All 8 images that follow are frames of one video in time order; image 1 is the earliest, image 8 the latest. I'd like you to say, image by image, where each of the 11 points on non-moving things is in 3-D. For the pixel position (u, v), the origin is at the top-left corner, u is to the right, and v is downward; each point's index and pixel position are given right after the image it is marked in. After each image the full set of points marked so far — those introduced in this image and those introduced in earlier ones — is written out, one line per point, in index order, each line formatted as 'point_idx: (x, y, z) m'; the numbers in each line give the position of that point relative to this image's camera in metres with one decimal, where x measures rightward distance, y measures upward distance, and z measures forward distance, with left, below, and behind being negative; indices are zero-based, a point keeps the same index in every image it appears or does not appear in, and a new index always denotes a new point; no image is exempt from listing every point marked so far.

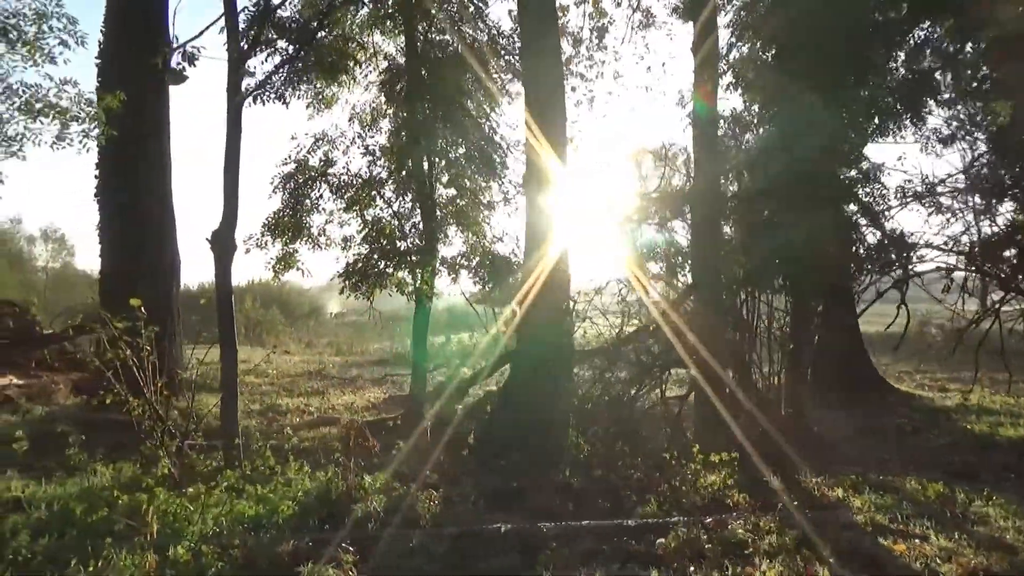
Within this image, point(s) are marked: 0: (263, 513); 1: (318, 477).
0: (-2.1, -1.9, +6.3) m
1: (-2.0, -1.9, +7.4) m
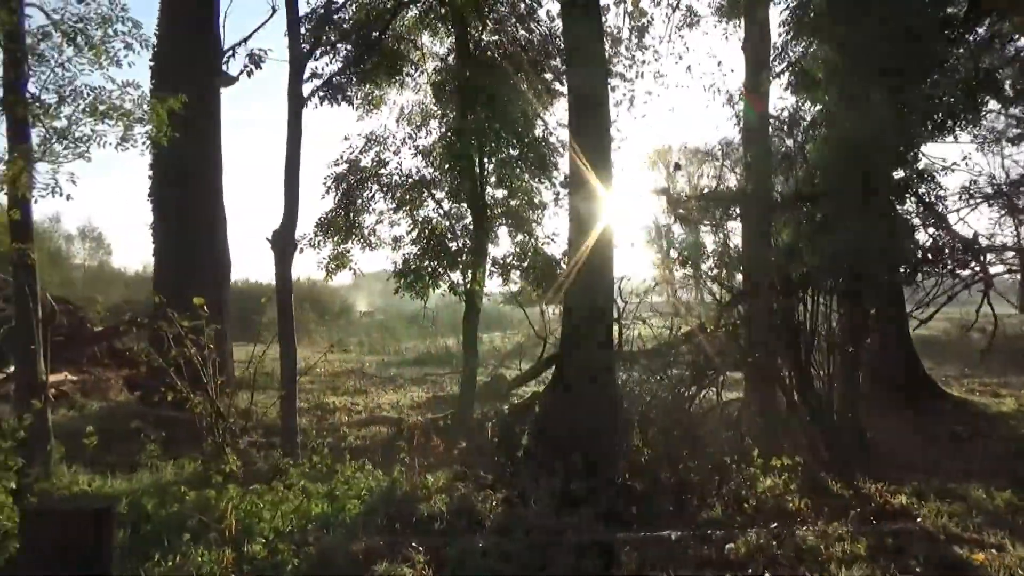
0: (-1.6, -1.9, +6.4) m
1: (-1.4, -1.9, +7.4) m
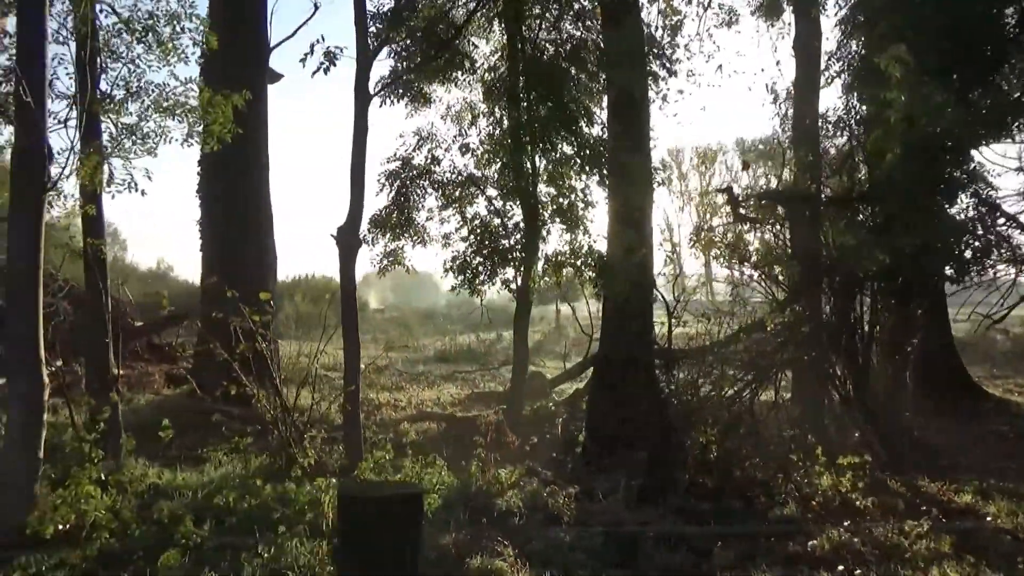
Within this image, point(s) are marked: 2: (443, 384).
0: (-0.9, -1.9, +6.4) m
1: (-0.7, -1.9, +7.5) m
2: (-1.7, -2.3, +17.9) m
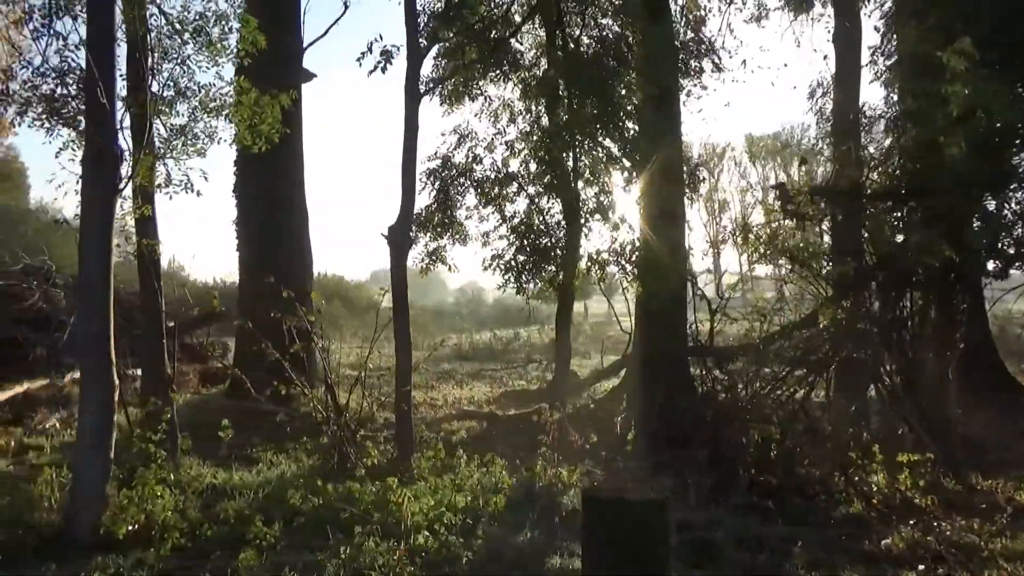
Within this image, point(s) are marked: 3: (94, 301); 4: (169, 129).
0: (-0.3, -1.9, +6.4) m
1: (-0.1, -1.9, +7.5) m
2: (-1.0, -2.3, +17.9) m
3: (-3.4, -0.1, +5.9) m
4: (-4.0, +1.8, +8.4) m
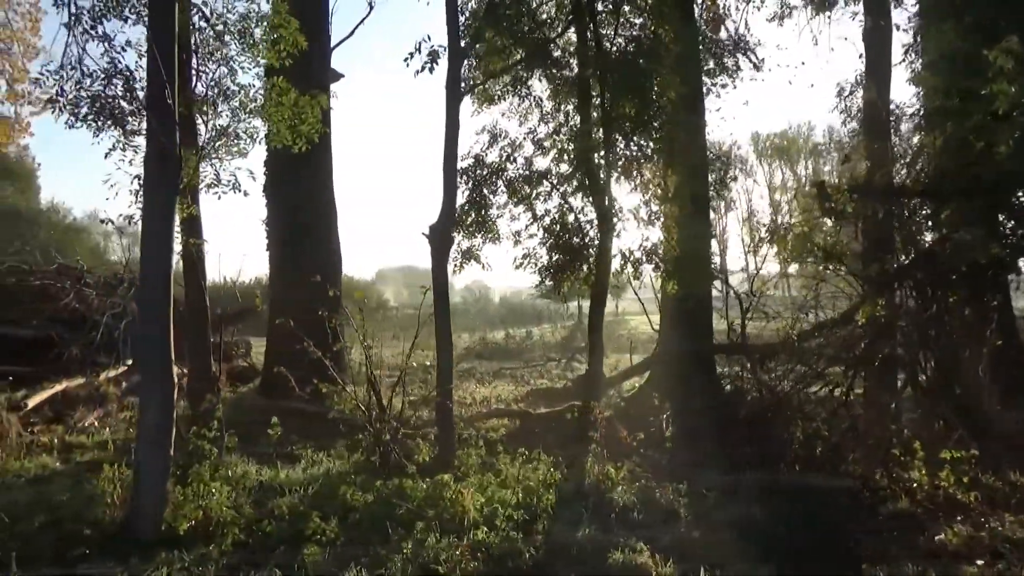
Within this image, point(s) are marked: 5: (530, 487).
0: (+0.2, -1.9, +6.5) m
1: (+0.4, -1.8, +7.5) m
2: (-0.4, -2.3, +17.9) m
3: (-2.9, -0.1, +5.9) m
4: (-3.5, +1.8, +8.5) m
5: (+0.2, -1.9, +6.9) m
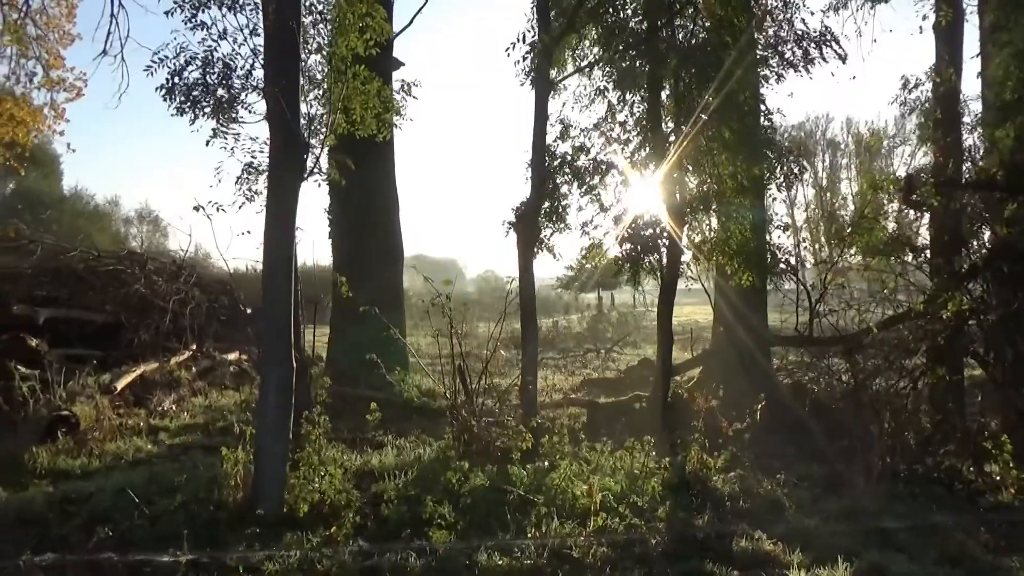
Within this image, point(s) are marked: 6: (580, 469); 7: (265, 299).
0: (+1.1, -1.8, +6.5) m
1: (+1.4, -1.7, +7.6) m
2: (+0.7, -2.0, +18.0) m
3: (-1.9, 0.0, +6.0) m
4: (-2.5, +2.0, +8.6) m
5: (+1.1, -1.8, +6.9) m
6: (+0.7, -1.8, +7.2) m
7: (-2.0, -0.1, +6.1) m
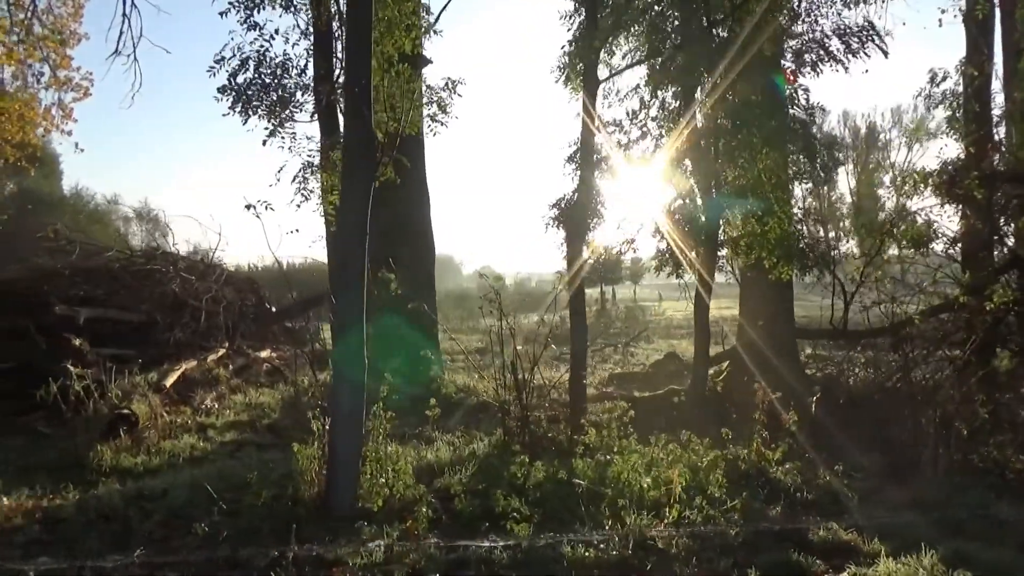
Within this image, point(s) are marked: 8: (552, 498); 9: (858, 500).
0: (+1.7, -1.7, +6.6) m
1: (+2.0, -1.7, +7.7) m
2: (+1.2, -1.9, +18.1) m
3: (-1.3, 0.0, +6.1) m
4: (-1.9, +2.0, +8.6) m
5: (+1.7, -1.7, +7.0) m
6: (+1.3, -1.8, +7.3) m
7: (-1.4, -0.1, +6.1) m
8: (+0.3, -1.8, +6.4) m
9: (+3.1, -1.9, +6.5) m
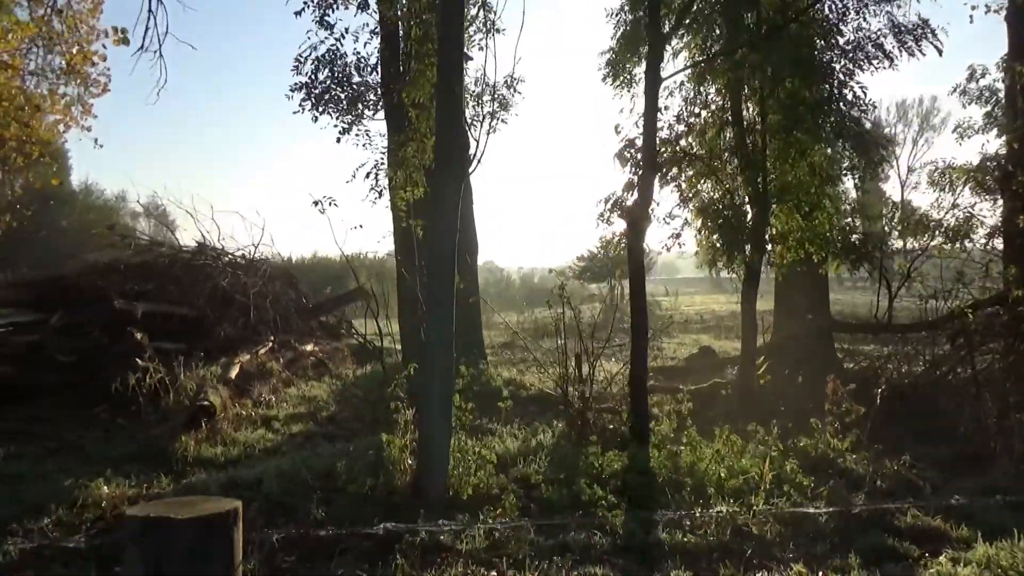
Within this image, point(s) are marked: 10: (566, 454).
0: (+2.5, -1.7, +6.8) m
1: (+2.7, -1.6, +7.8) m
2: (+2.0, -1.8, +18.3) m
3: (-0.6, +0.1, +6.3) m
4: (-1.1, +2.1, +8.8) m
5: (+2.5, -1.7, +7.2) m
6: (+2.0, -1.7, +7.5) m
7: (-0.7, 0.0, +6.3) m
8: (+1.1, -1.8, +6.6) m
9: (+3.8, -1.8, +6.7) m
10: (+0.5, -1.7, +7.7) m
